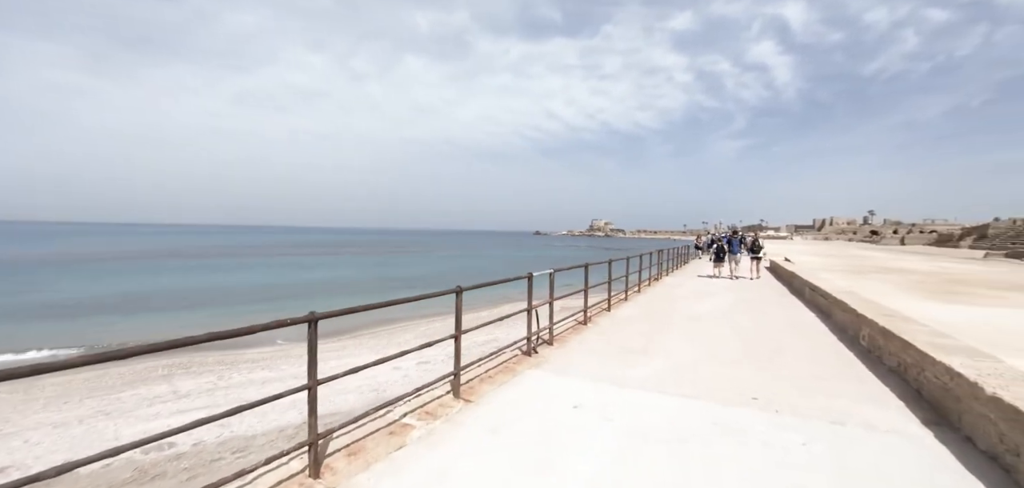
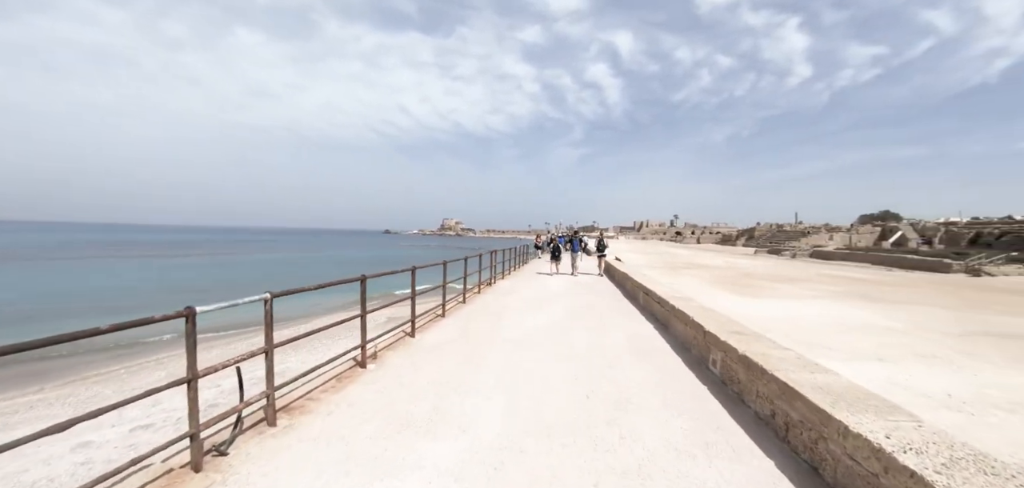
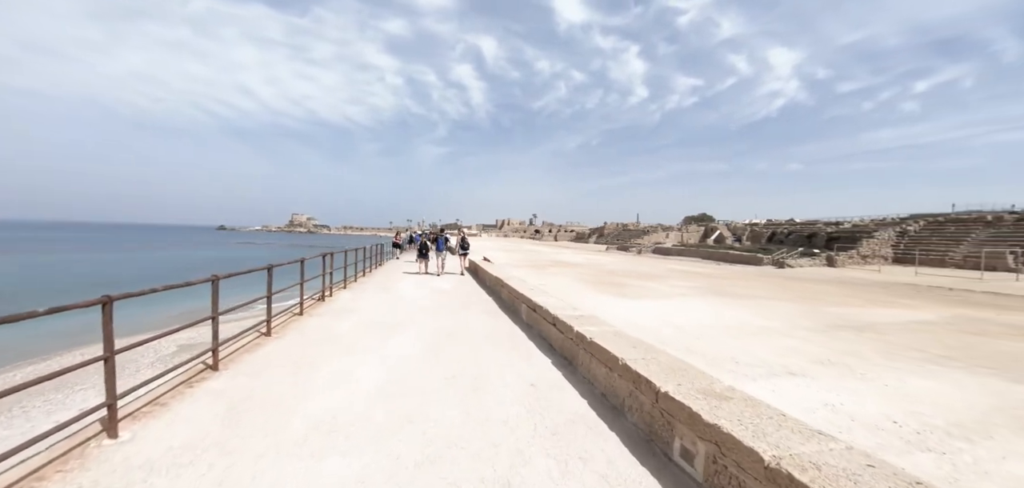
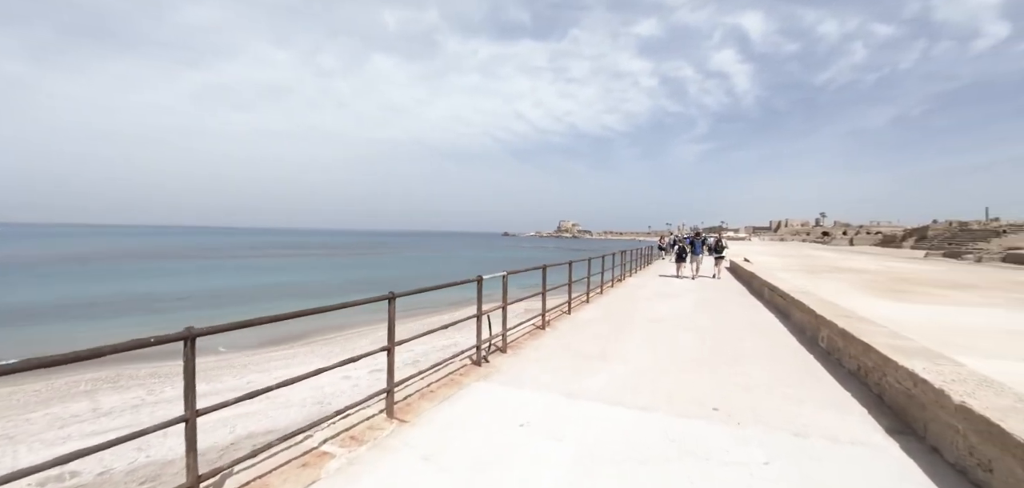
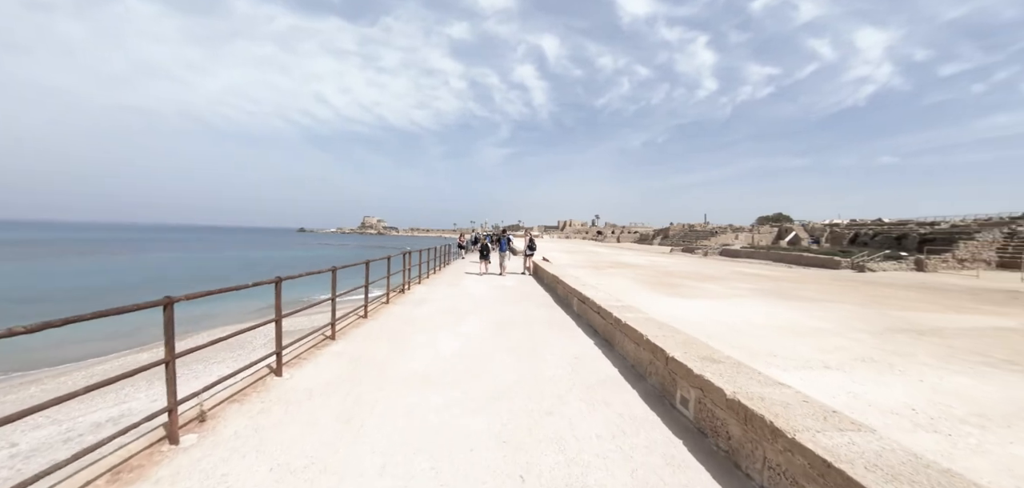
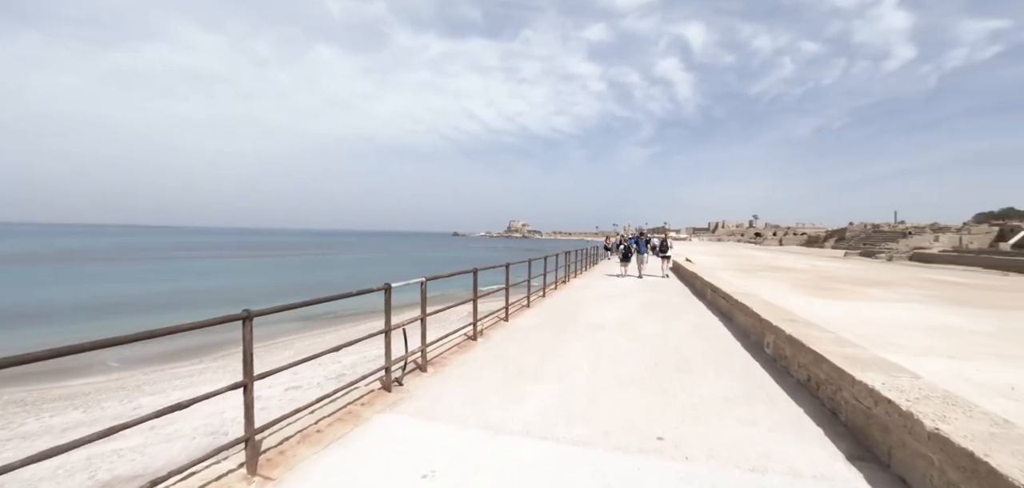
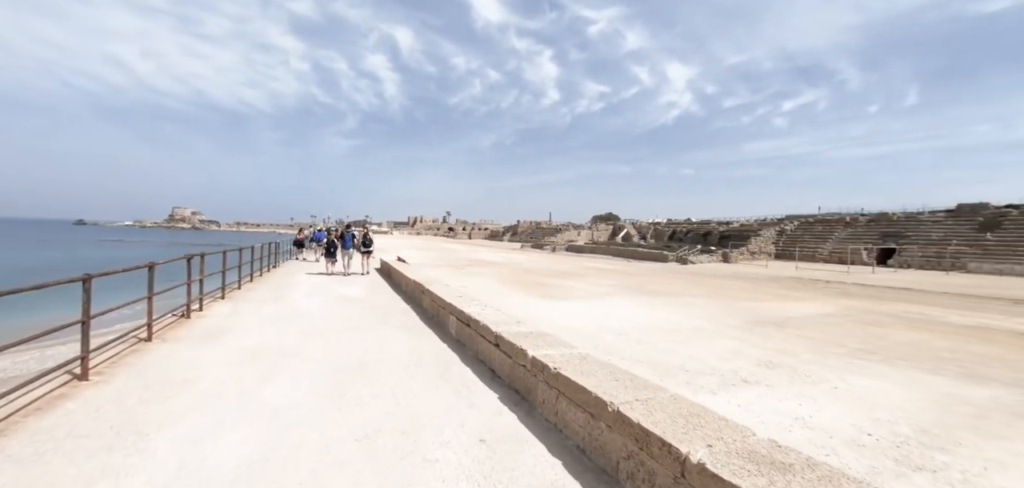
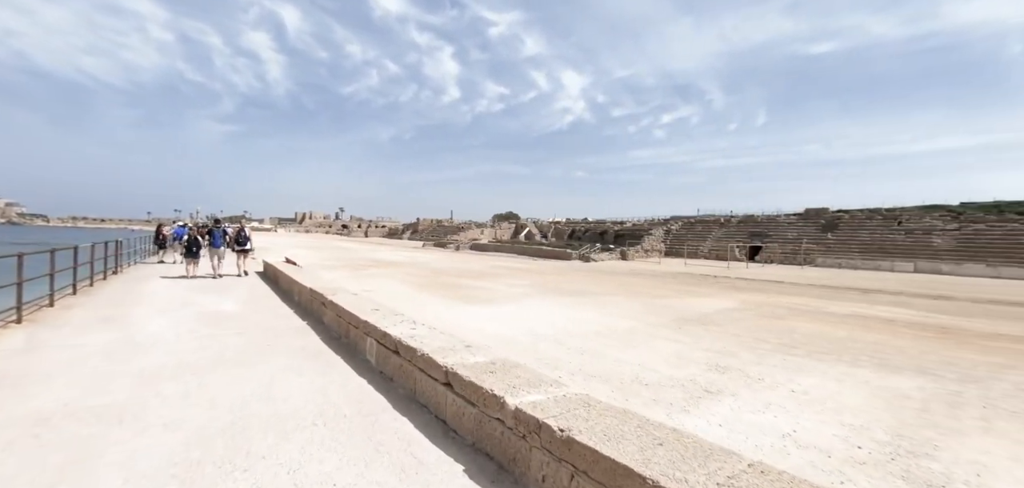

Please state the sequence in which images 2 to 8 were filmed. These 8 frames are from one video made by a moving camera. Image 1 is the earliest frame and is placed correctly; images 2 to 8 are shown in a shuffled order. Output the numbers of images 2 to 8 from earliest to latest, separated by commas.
4, 6, 2, 5, 3, 7, 8
